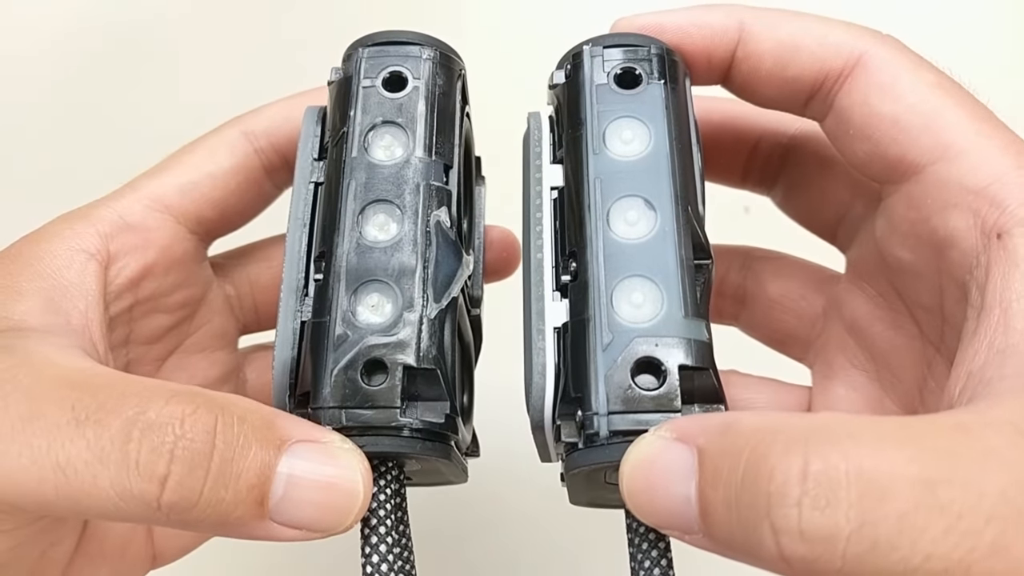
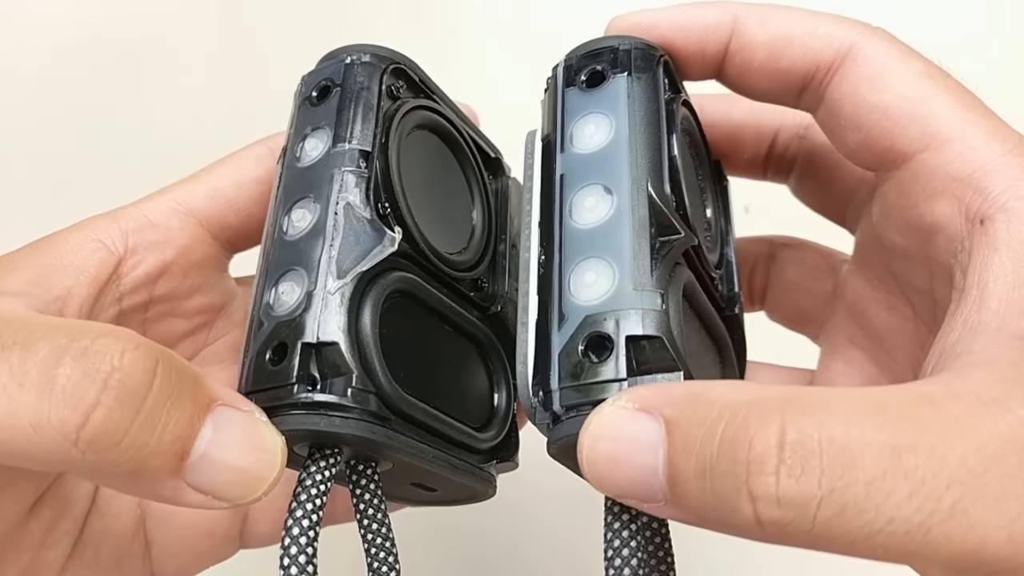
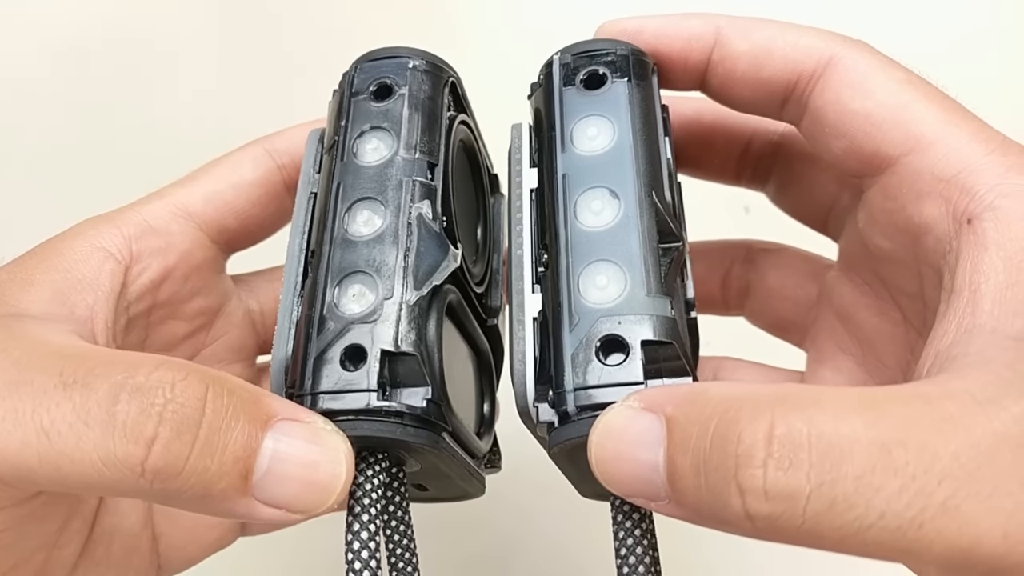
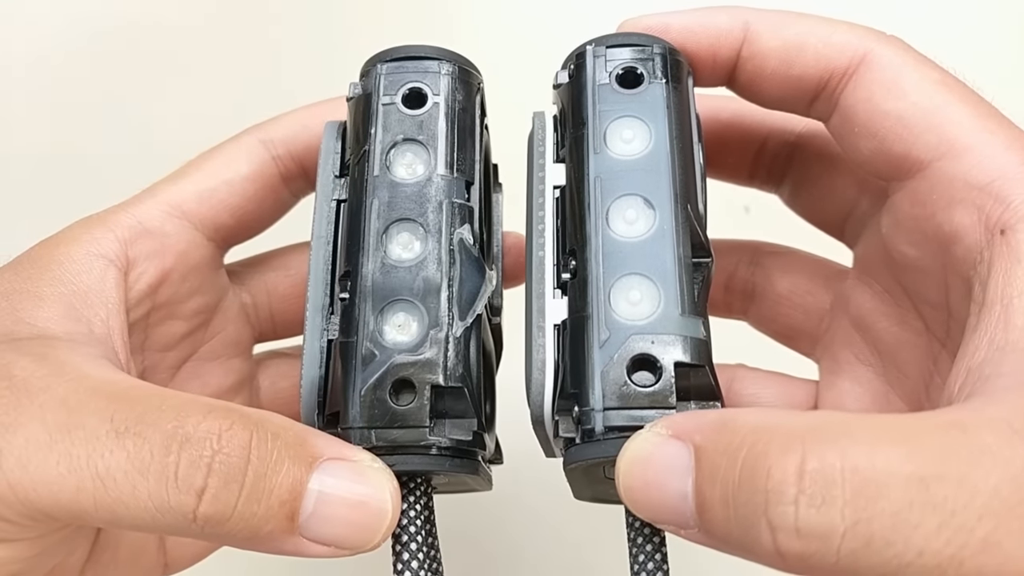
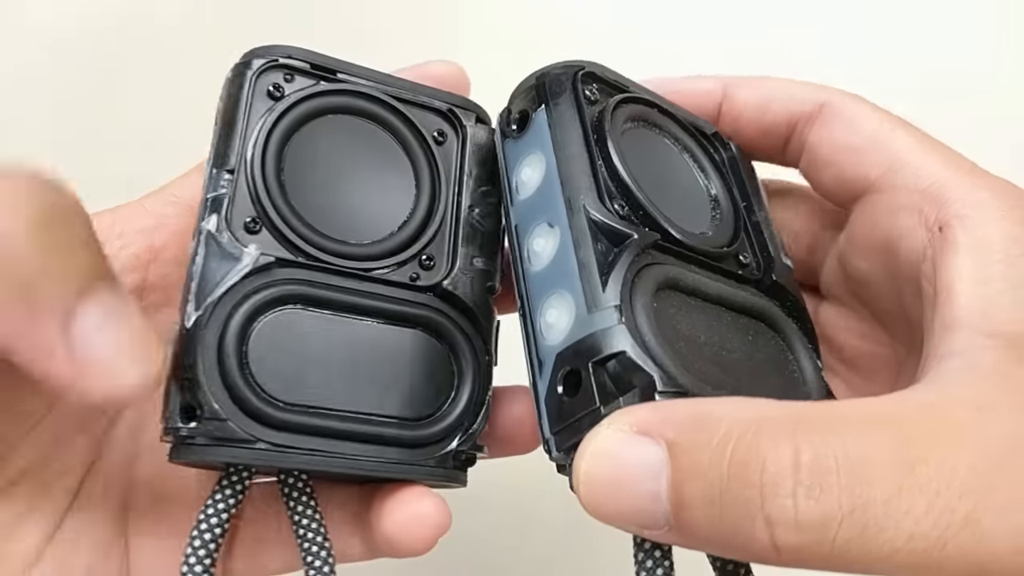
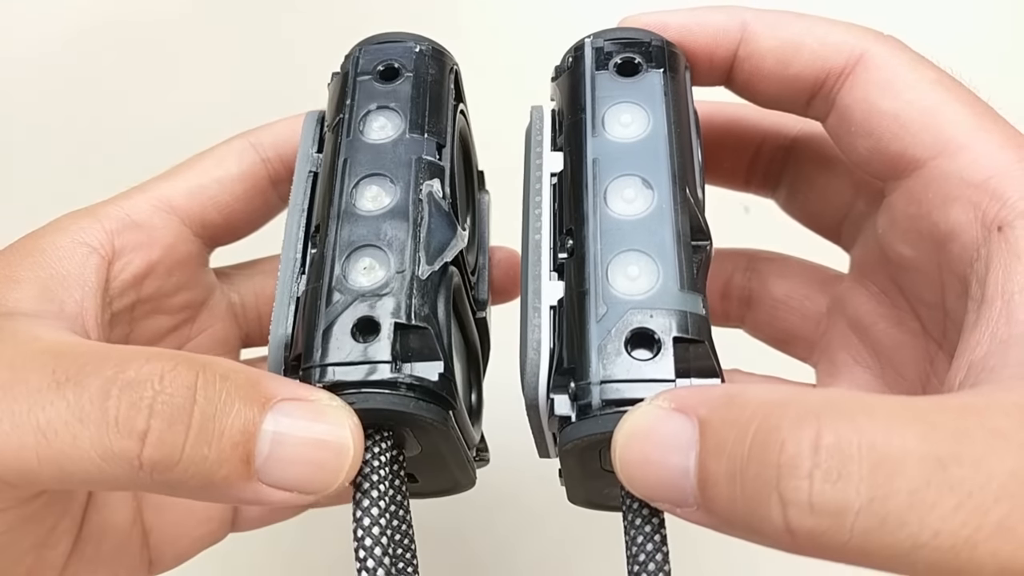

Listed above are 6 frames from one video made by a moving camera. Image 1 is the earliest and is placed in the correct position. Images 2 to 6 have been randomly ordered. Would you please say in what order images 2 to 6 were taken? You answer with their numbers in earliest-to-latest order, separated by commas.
6, 4, 3, 2, 5
